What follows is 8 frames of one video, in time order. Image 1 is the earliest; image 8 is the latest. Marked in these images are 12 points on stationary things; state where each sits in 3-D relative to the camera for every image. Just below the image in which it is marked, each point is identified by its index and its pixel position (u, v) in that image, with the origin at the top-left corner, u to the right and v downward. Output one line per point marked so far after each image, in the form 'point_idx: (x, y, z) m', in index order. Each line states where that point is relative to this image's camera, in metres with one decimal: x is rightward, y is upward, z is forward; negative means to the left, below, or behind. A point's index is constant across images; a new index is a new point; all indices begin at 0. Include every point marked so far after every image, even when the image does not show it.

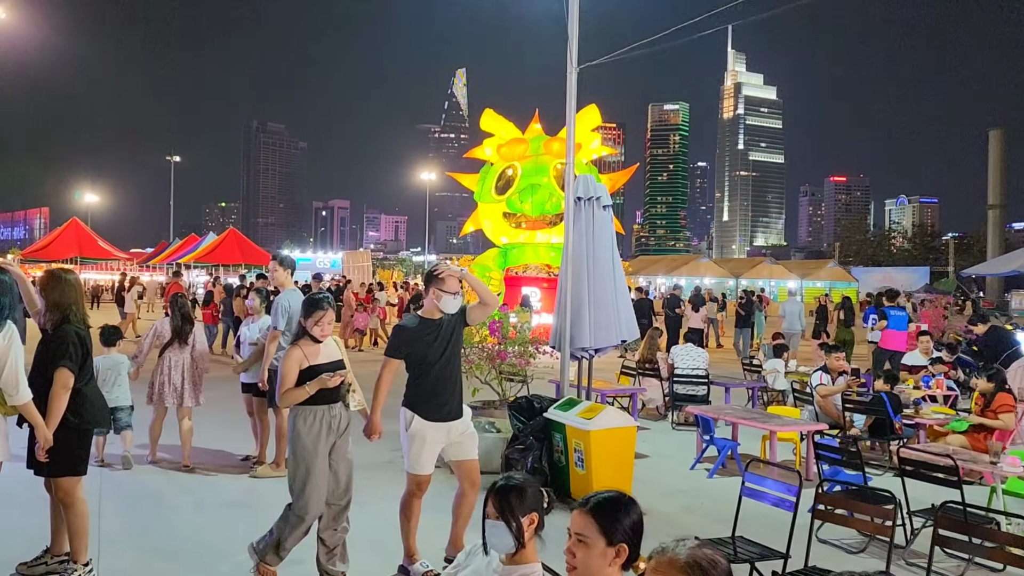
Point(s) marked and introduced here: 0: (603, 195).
0: (+0.7, +0.8, +6.8) m
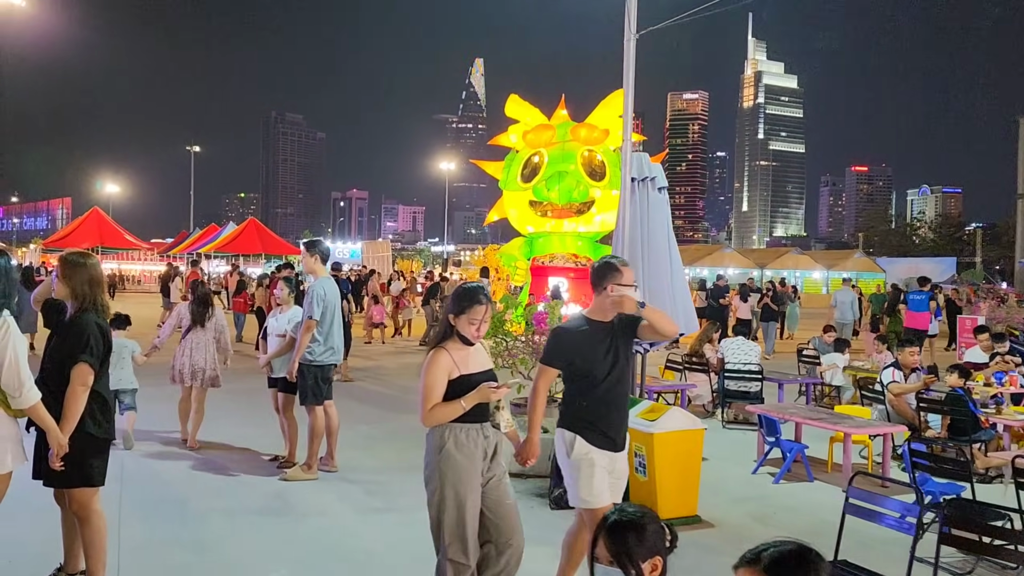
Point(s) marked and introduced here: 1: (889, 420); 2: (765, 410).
0: (+1.1, +0.9, +6.2) m
1: (+3.2, -1.1, +6.9) m
2: (+2.0, -1.0, +6.4) m
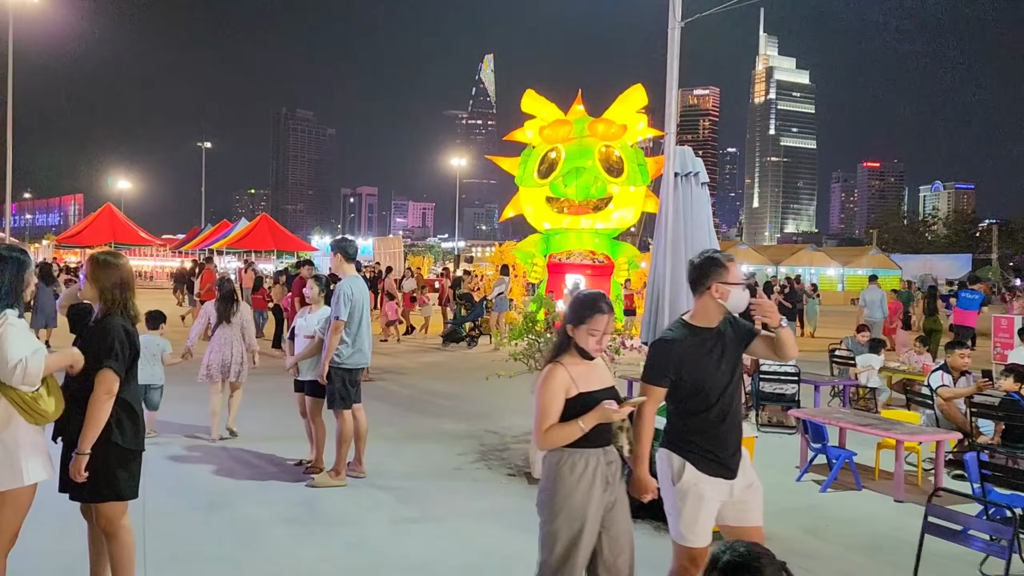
0: (+1.4, +0.9, +5.9) m
1: (+3.4, -1.1, +6.6) m
2: (+2.2, -1.0, +6.2) m
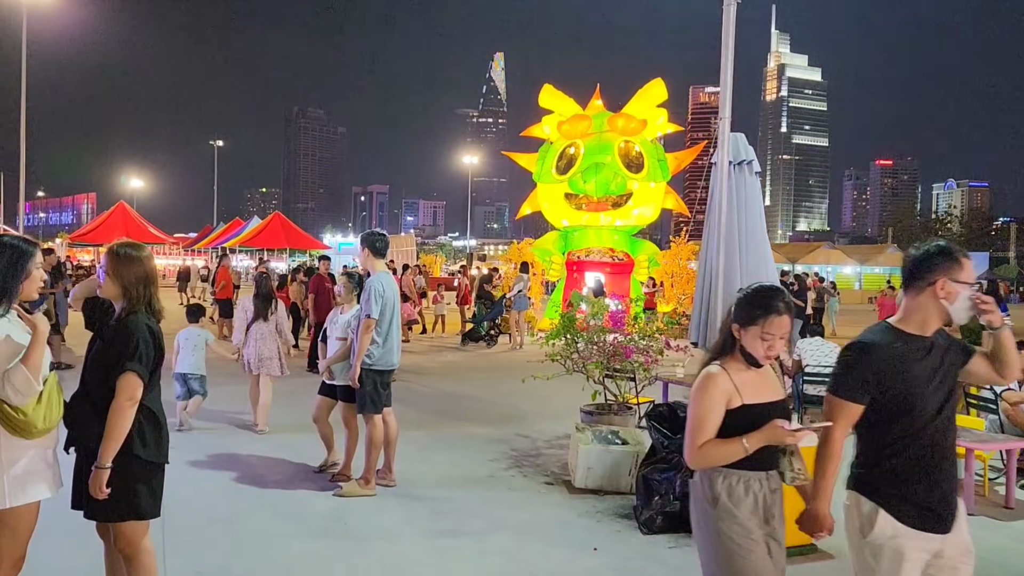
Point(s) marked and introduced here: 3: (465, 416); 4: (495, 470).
0: (+1.6, +0.9, +5.6) m
1: (+3.7, -1.1, +6.2) m
2: (+2.5, -0.9, +5.8) m
3: (-0.5, -1.4, +8.7) m
4: (-0.1, -1.4, +6.4) m
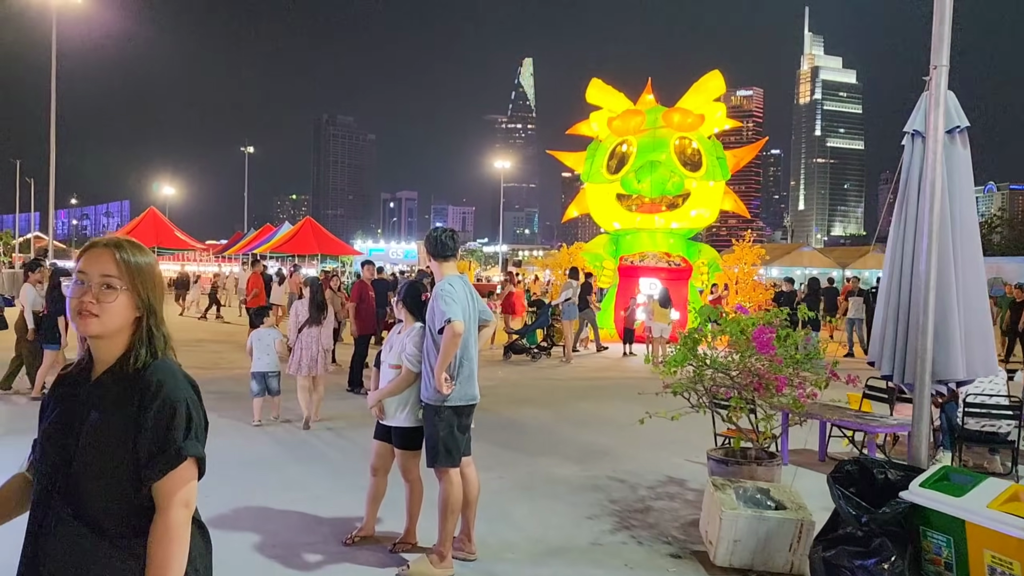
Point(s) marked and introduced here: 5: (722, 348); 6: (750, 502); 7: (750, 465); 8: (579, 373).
0: (+2.3, +0.8, +4.1) m
1: (+4.3, -1.1, +4.6) m
2: (+3.2, -1.0, +4.3) m
3: (+0.2, -1.5, +7.3) m
4: (+0.5, -1.5, +5.0) m
5: (+1.3, -0.4, +5.1) m
6: (+1.3, -1.1, +4.4) m
7: (+1.4, -1.0, +4.7) m
8: (+1.1, -1.4, +13.6) m
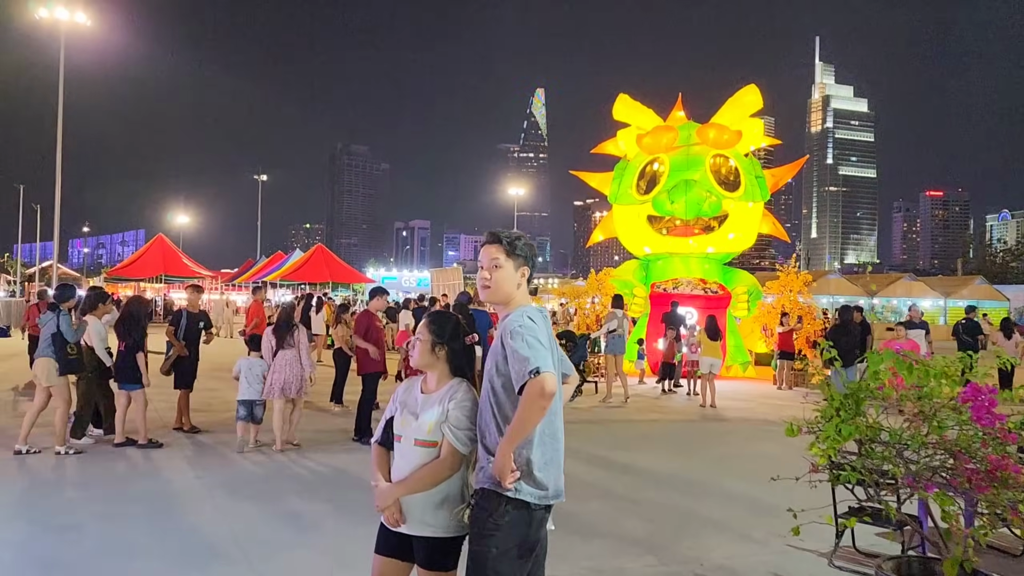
0: (+2.6, +0.7, +2.5) m
1: (+4.7, -1.3, +3.0) m
2: (+3.5, -1.1, +2.6) m
3: (+0.6, -1.7, +5.7) m
4: (+0.8, -1.6, +3.4) m
5: (+1.6, -0.5, +3.5) m
6: (+1.6, -1.3, +2.8) m
7: (+1.7, -1.1, +3.1) m
8: (+1.5, -1.8, +12.0) m
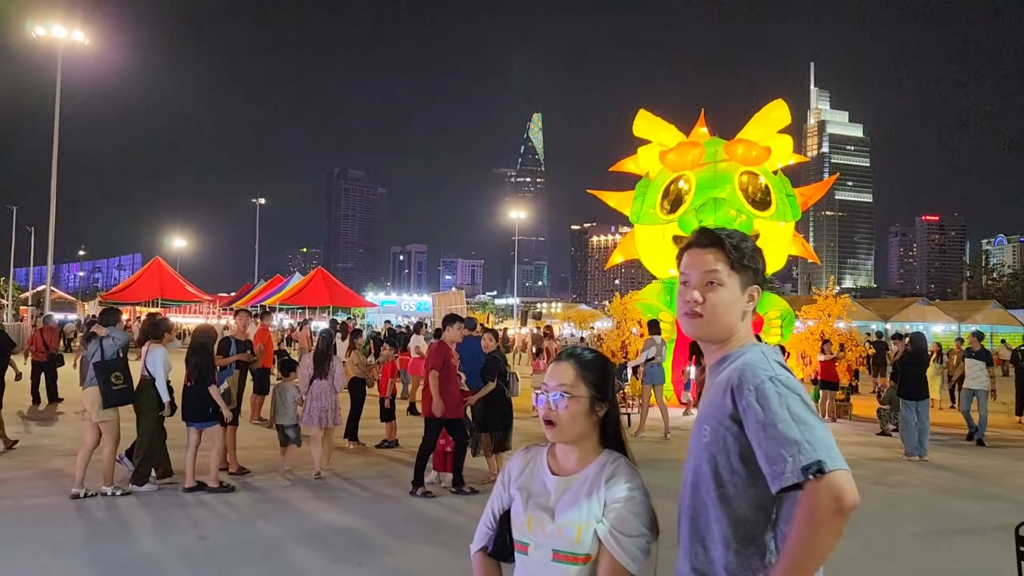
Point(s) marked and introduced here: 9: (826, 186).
0: (+3.0, +0.7, +1.5) m
1: (+5.1, -1.3, +1.9) m
2: (+3.9, -1.2, +1.5) m
3: (+1.0, -1.8, +4.6) m
4: (+1.3, -1.7, +2.2) m
5: (+2.1, -0.6, +2.4) m
6: (+2.0, -1.3, +1.7) m
7: (+2.1, -1.2, +2.0) m
8: (+2.0, -2.2, +10.8) m
9: (+7.4, +2.4, +19.4) m
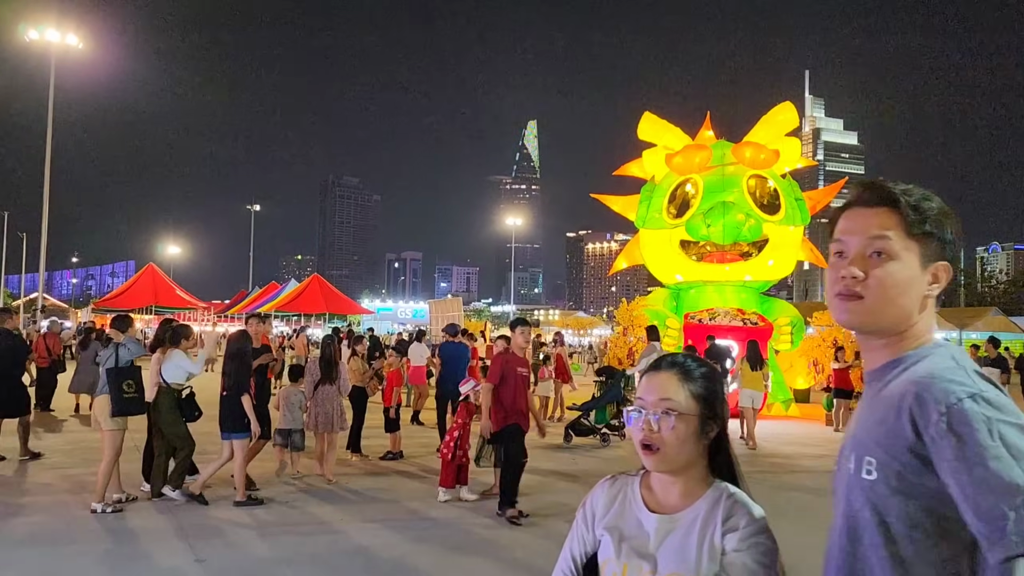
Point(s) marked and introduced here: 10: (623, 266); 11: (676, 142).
0: (+3.2, +0.7, +1.1) m
1: (+5.3, -1.3, +1.5) m
2: (+4.1, -1.1, +1.1) m
3: (+1.2, -1.8, +4.2) m
4: (+1.5, -1.7, +1.8) m
5: (+2.2, -0.6, +2.0) m
6: (+2.2, -1.3, +1.3) m
7: (+2.3, -1.2, +1.6) m
8: (+2.1, -2.2, +10.4) m
9: (+7.5, +2.3, +19.0) m
10: (+2.7, +0.5, +19.5) m
11: (+3.8, +3.4, +18.7) m
